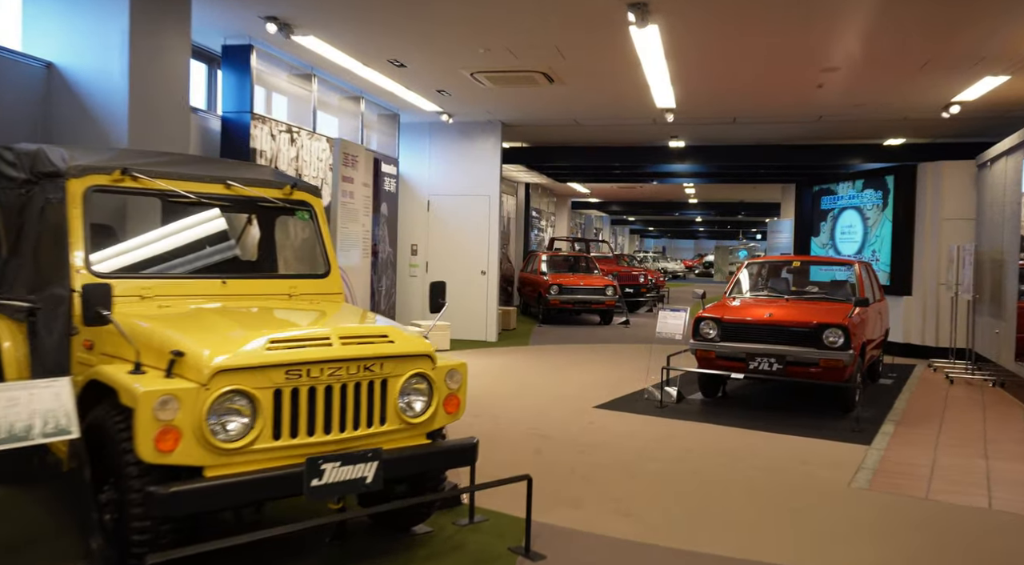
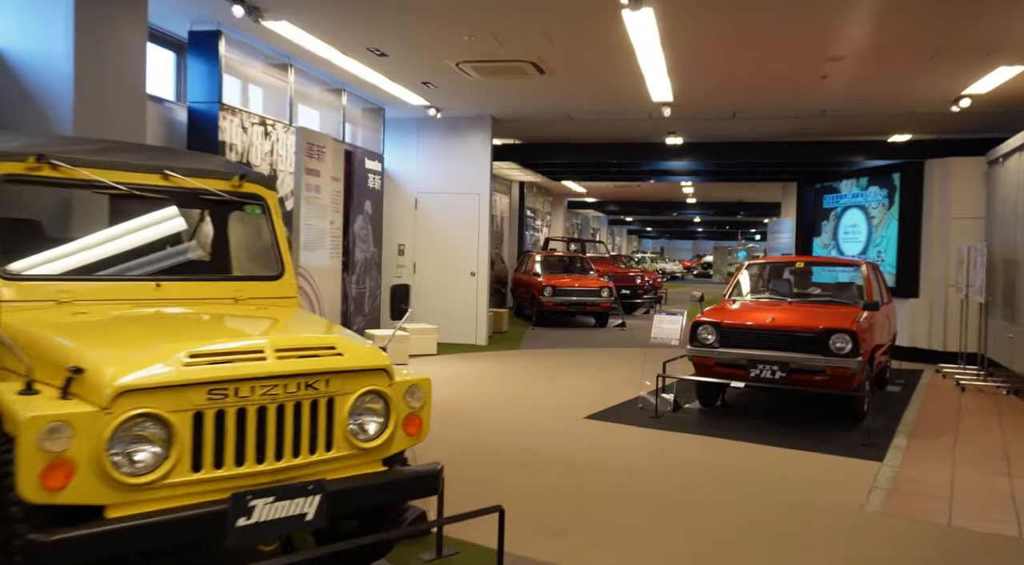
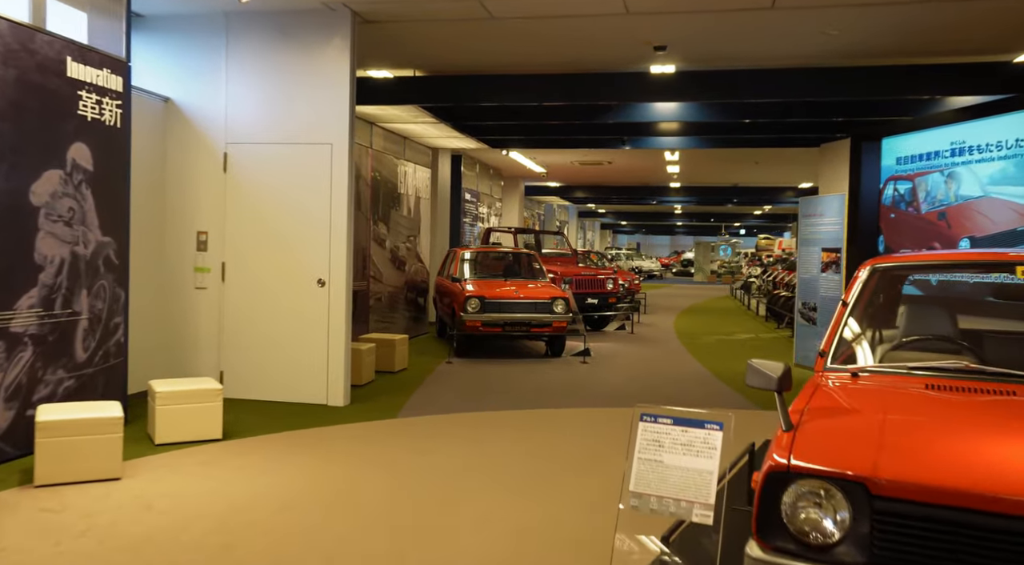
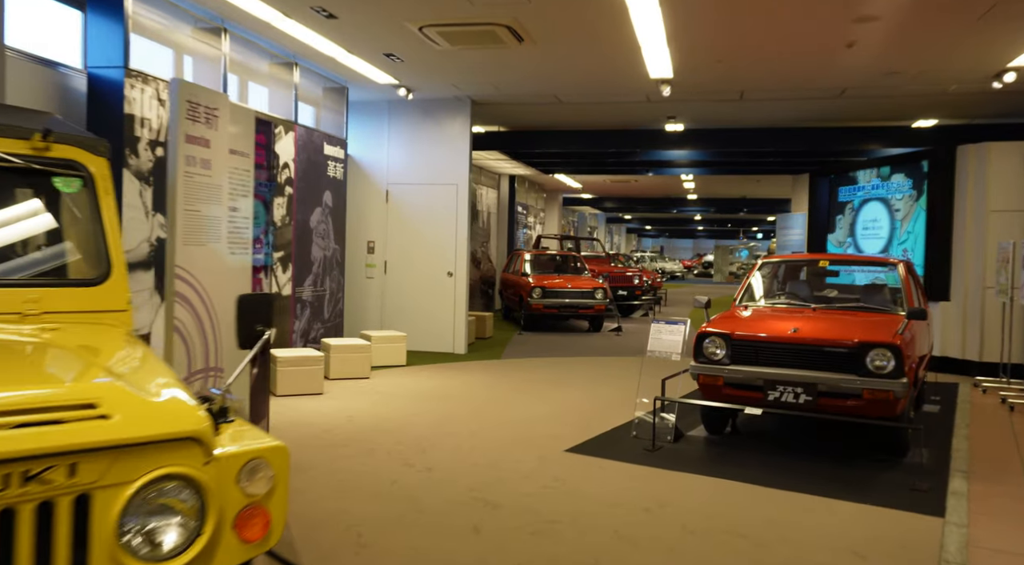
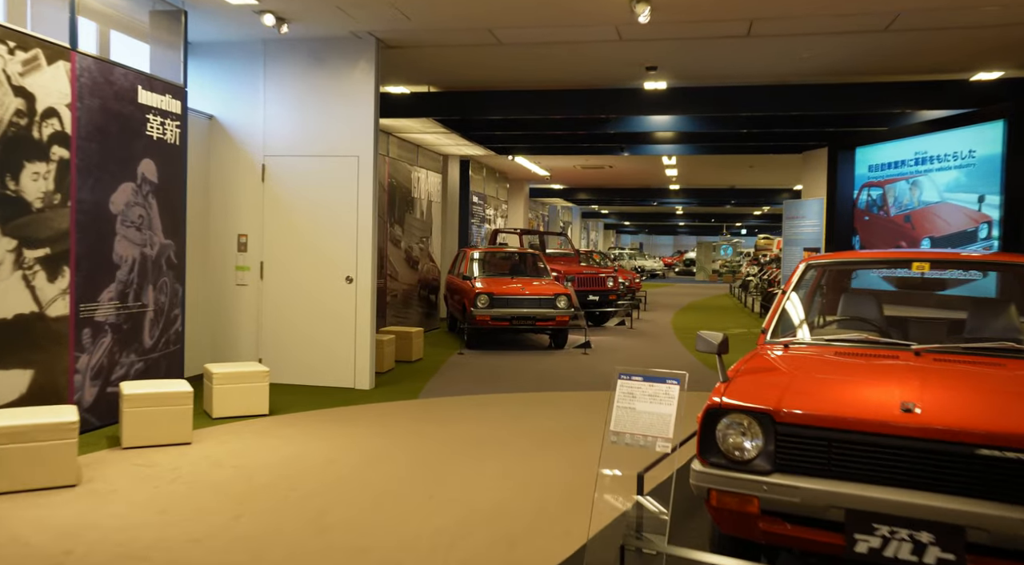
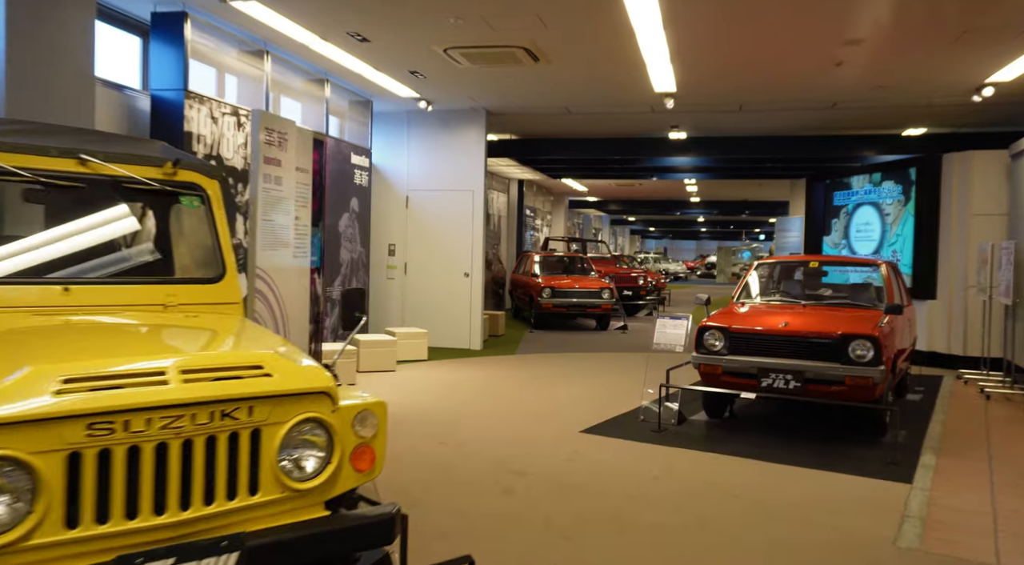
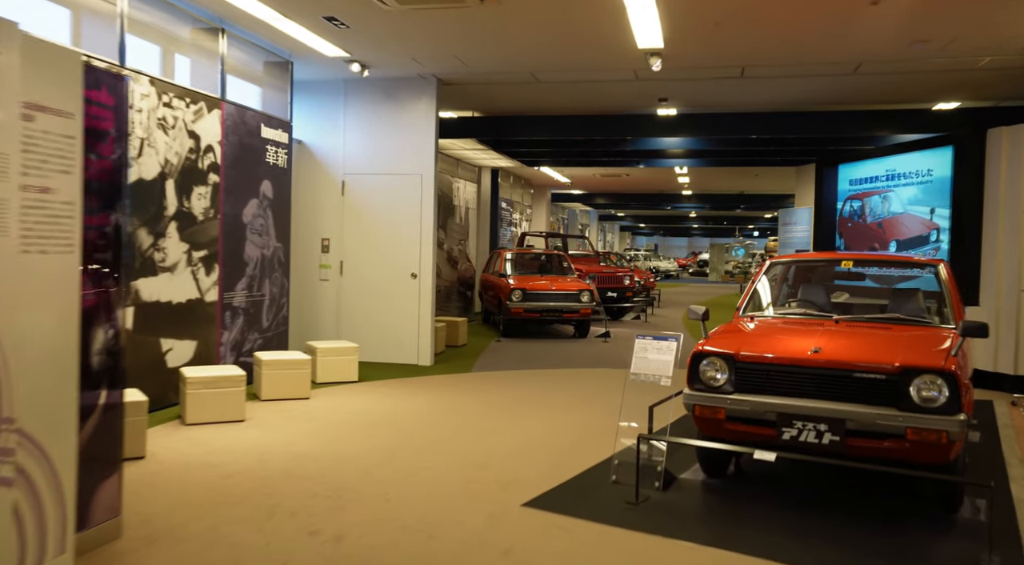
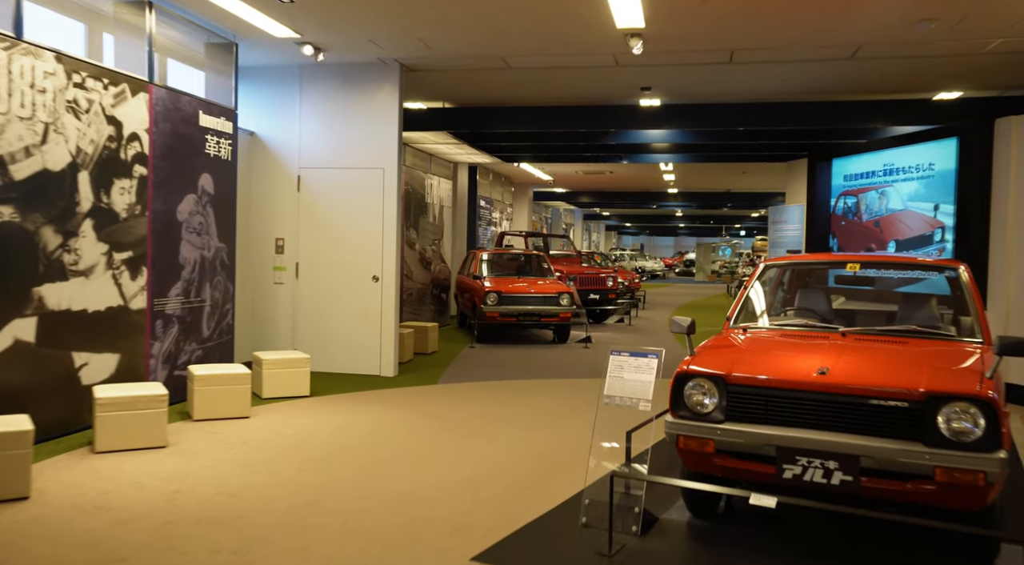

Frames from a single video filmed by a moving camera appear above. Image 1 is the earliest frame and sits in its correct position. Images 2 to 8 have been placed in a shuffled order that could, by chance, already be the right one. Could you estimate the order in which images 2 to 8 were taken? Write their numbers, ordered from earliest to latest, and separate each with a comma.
2, 6, 4, 7, 8, 5, 3
